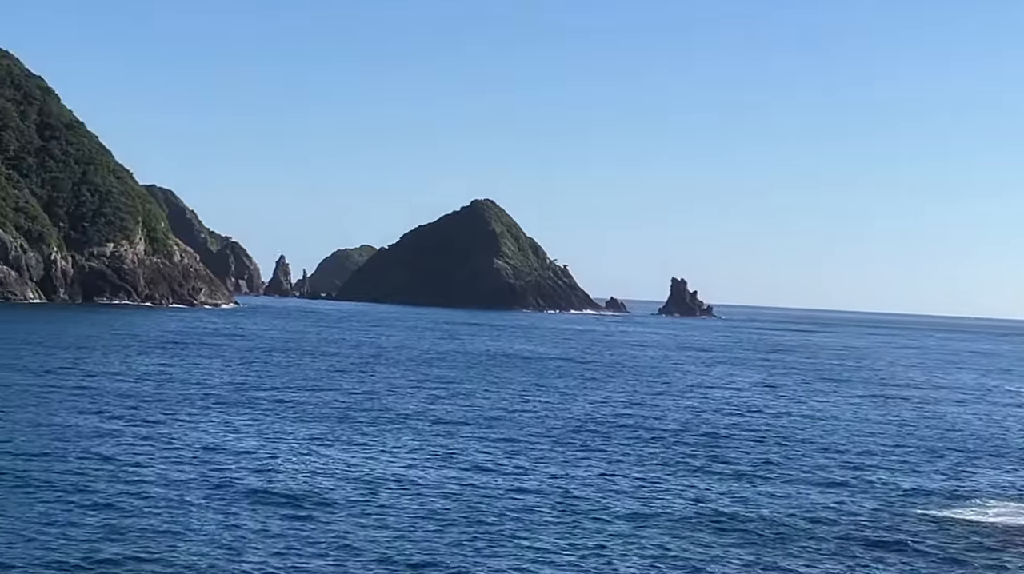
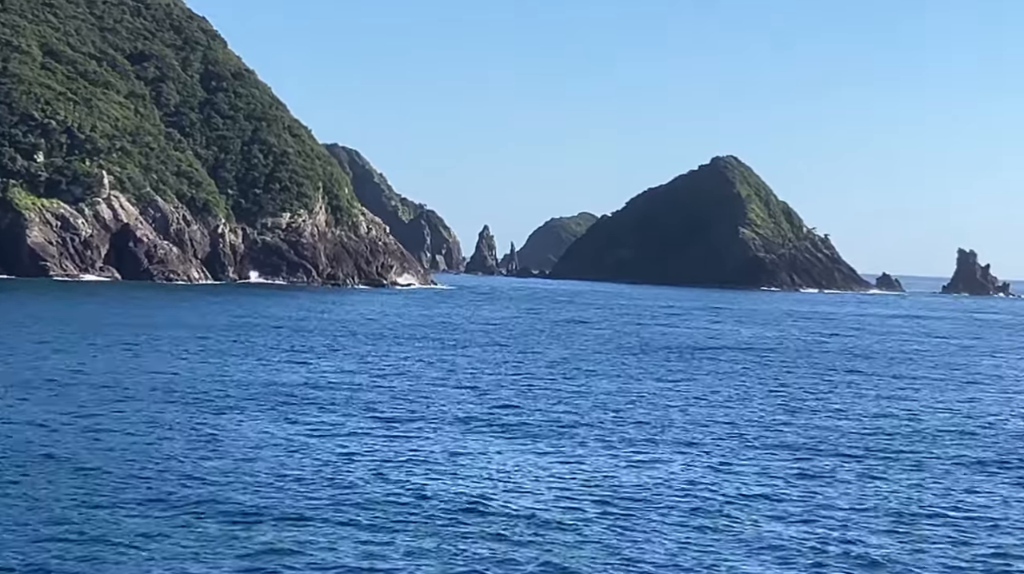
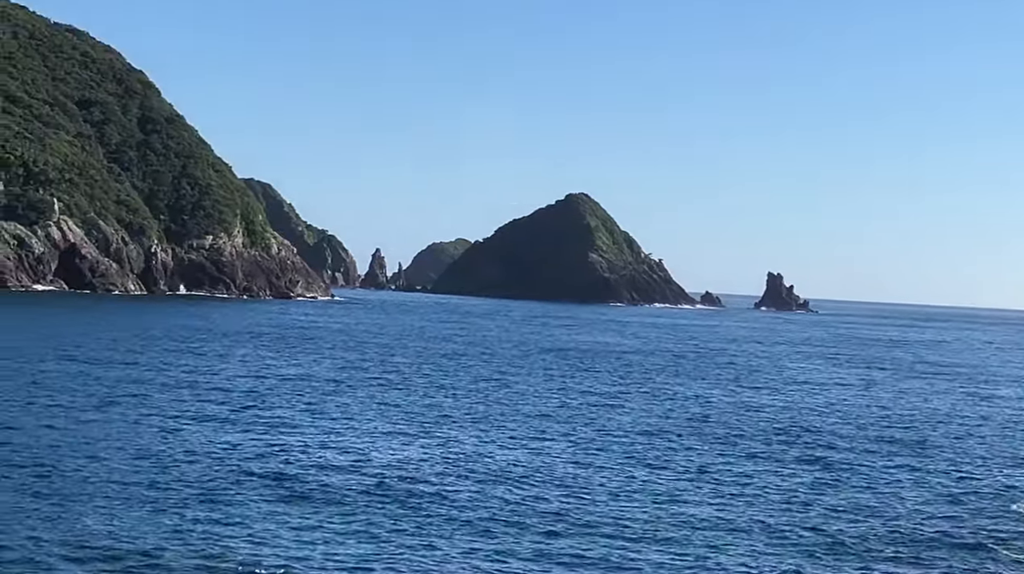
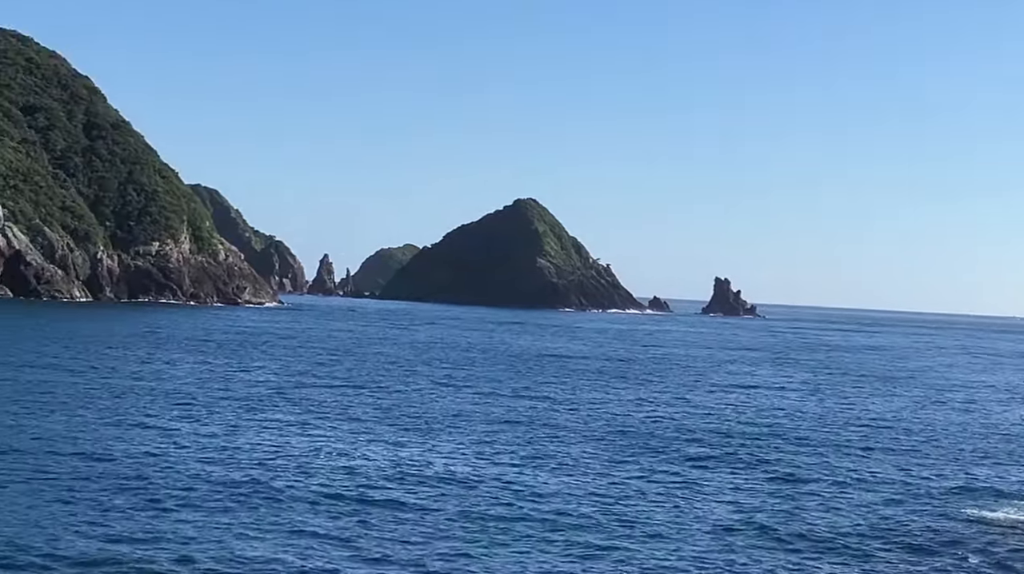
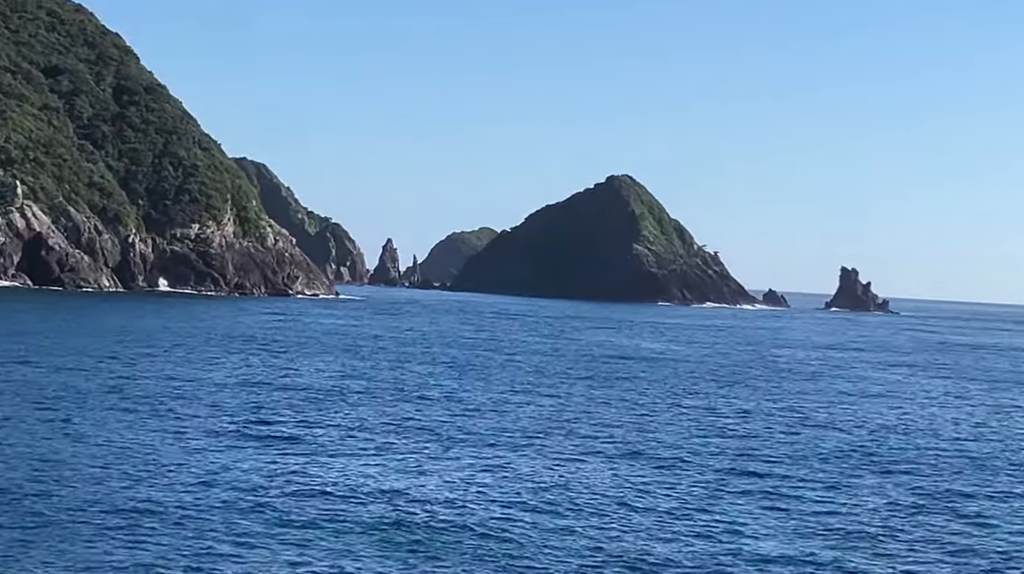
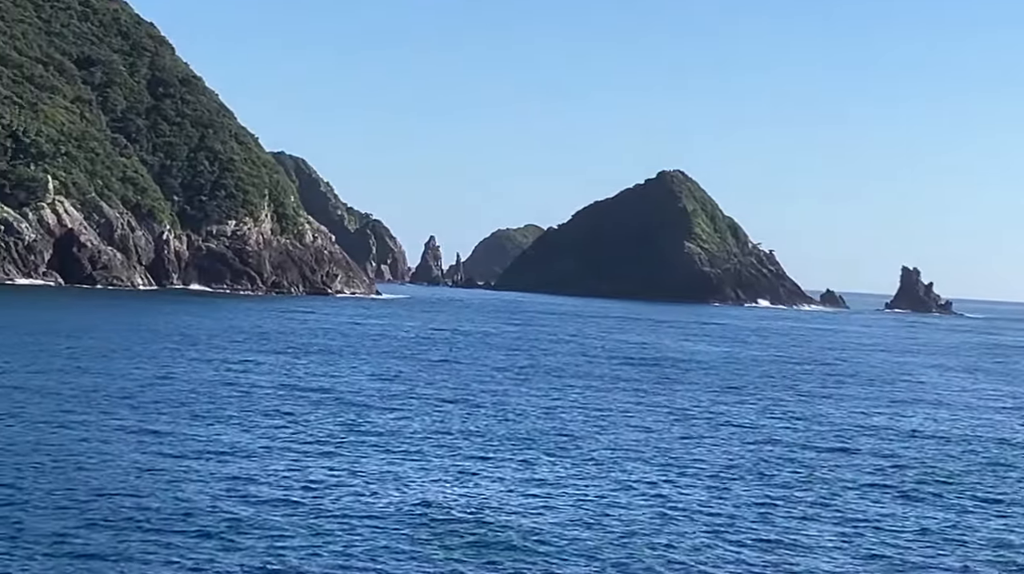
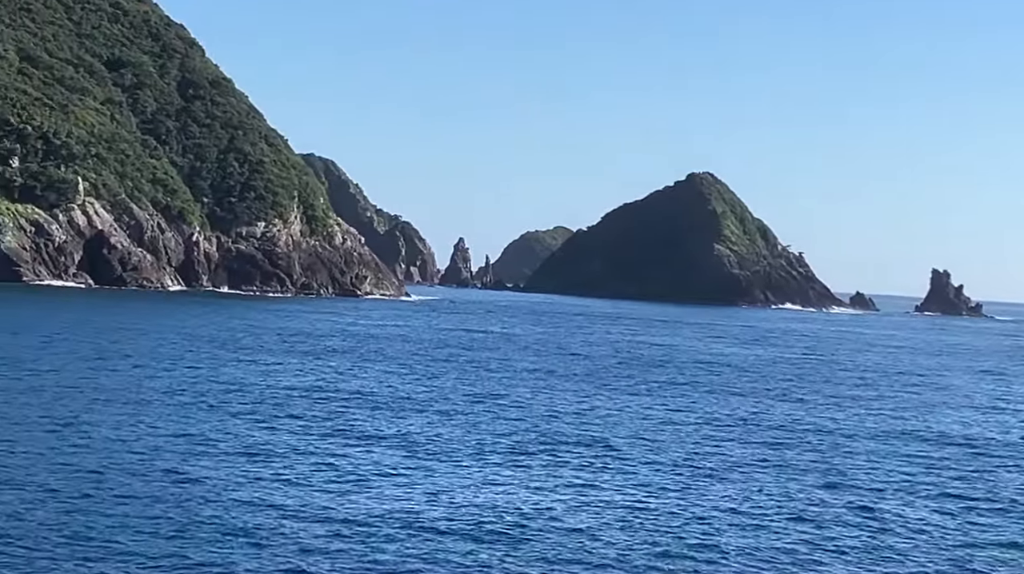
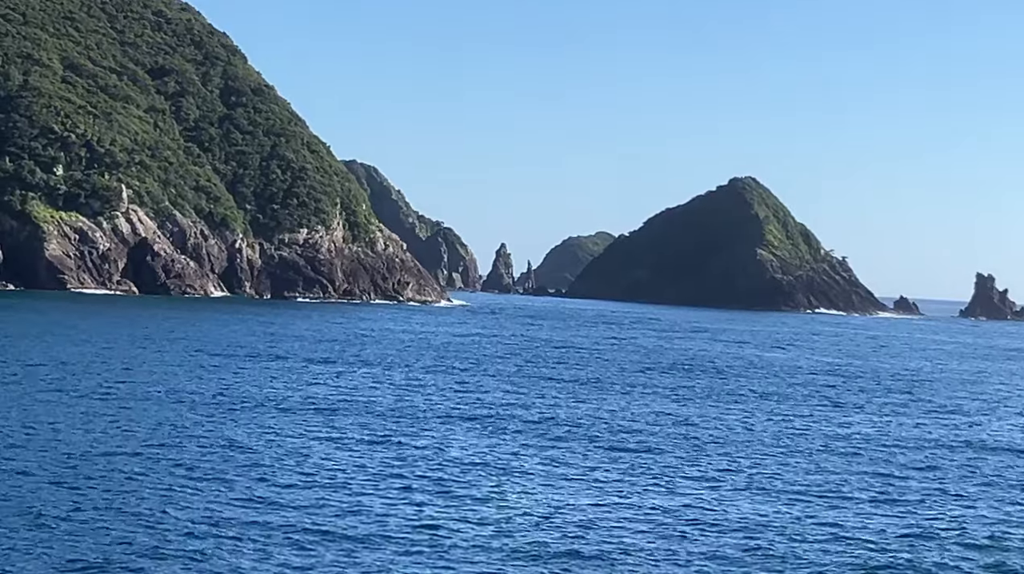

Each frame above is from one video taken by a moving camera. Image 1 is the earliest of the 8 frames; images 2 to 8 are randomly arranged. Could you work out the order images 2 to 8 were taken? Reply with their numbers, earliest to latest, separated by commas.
4, 3, 5, 6, 7, 8, 2
